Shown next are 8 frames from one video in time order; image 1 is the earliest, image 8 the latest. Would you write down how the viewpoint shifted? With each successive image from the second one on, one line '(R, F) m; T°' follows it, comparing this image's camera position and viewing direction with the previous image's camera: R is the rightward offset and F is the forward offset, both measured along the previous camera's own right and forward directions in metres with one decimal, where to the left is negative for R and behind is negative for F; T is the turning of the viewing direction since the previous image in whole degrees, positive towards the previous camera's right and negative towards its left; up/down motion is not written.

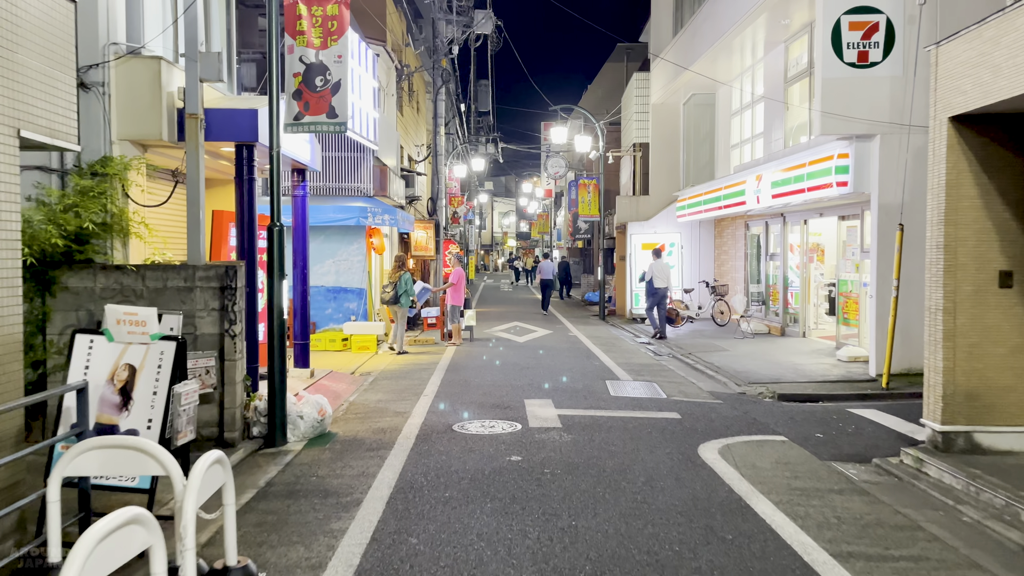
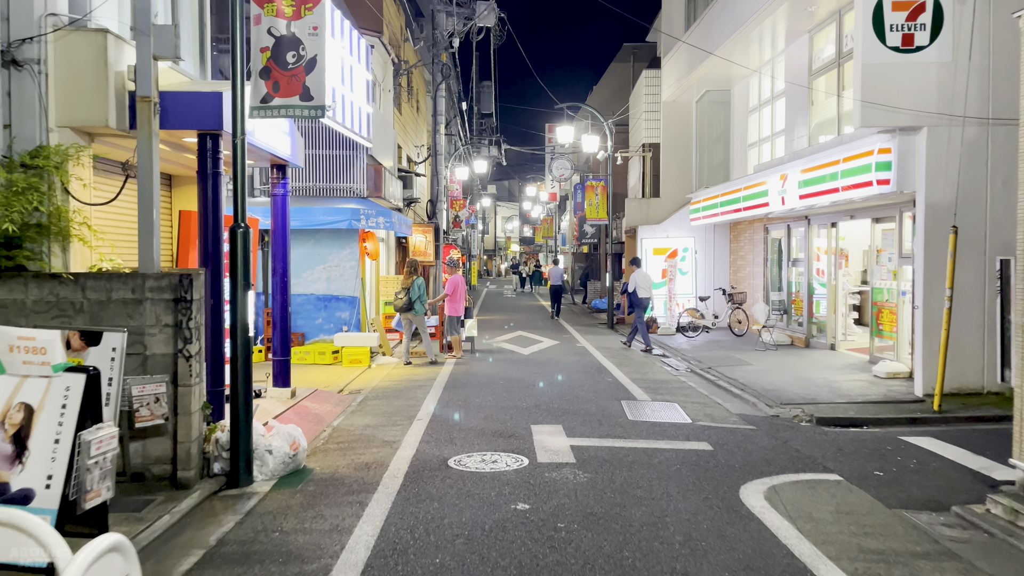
(0.0, +1.0) m; 0°
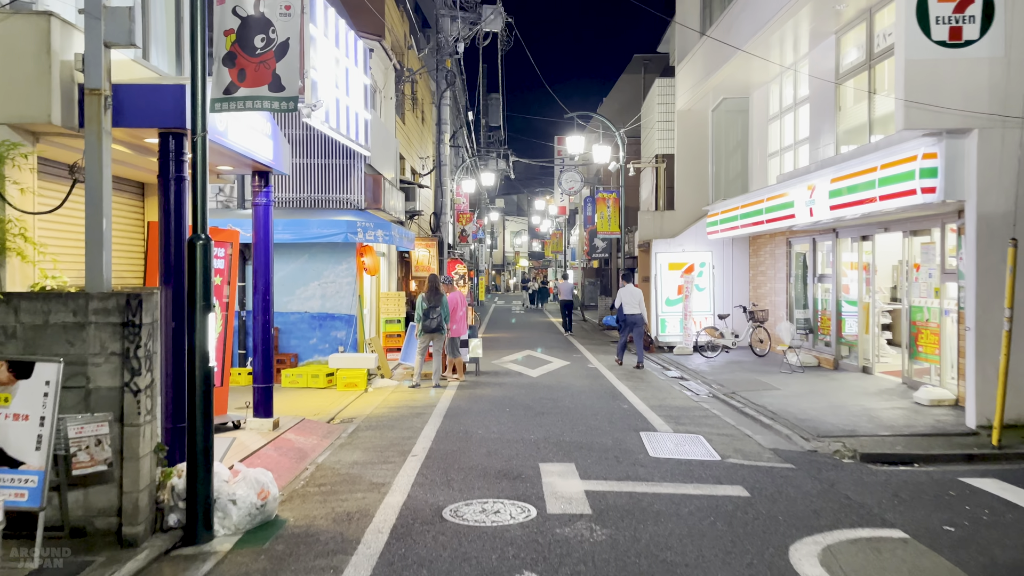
(0.0, +0.8) m; -1°
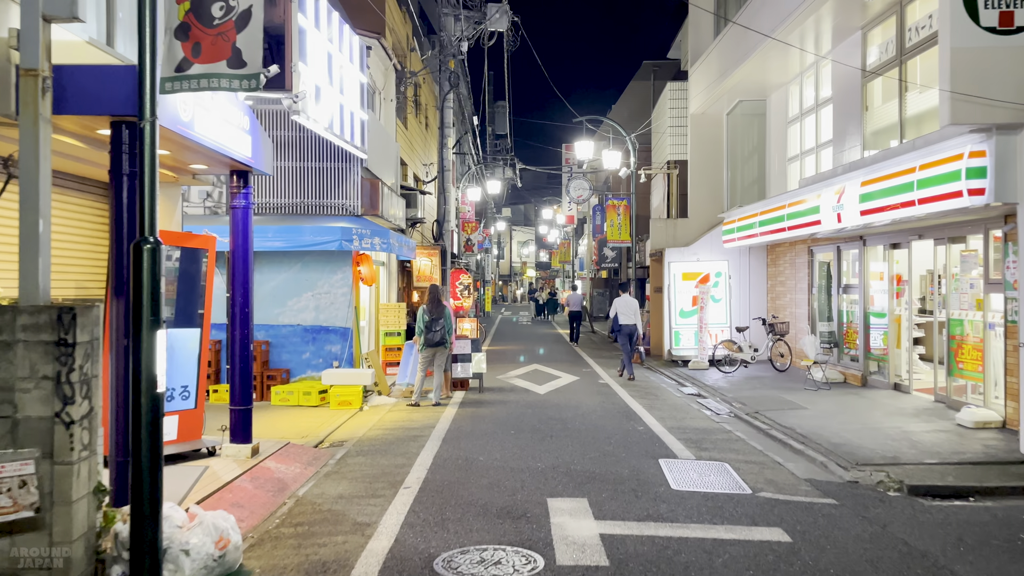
(0.0, +0.8) m; -1°
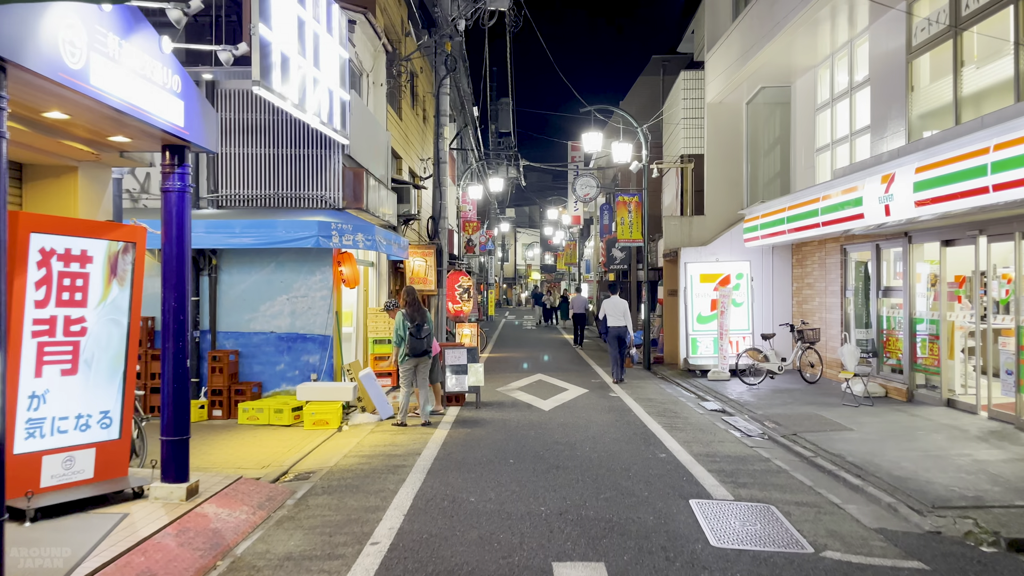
(+0.1, +1.3) m; 0°
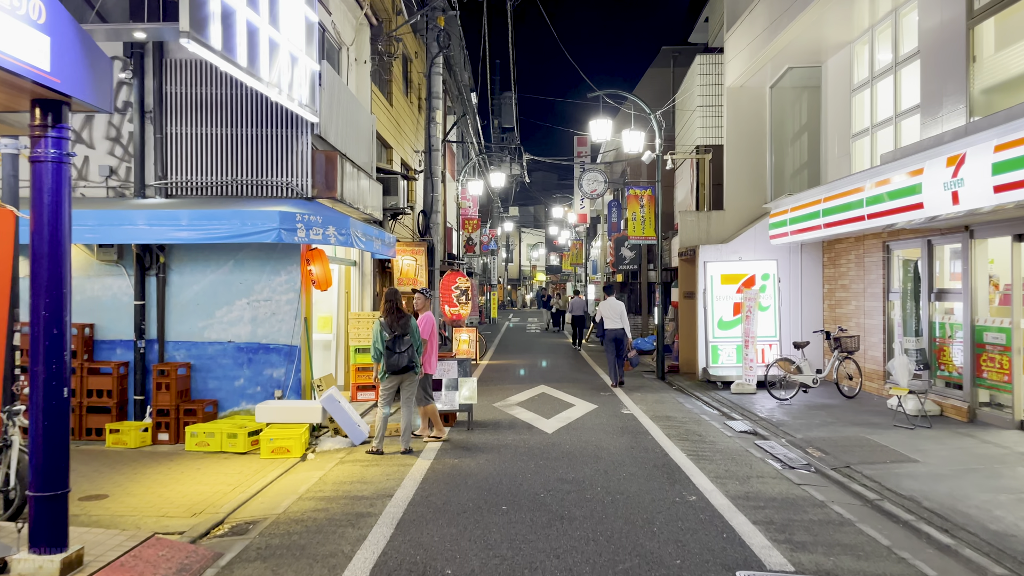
(+0.1, +1.5) m; 0°
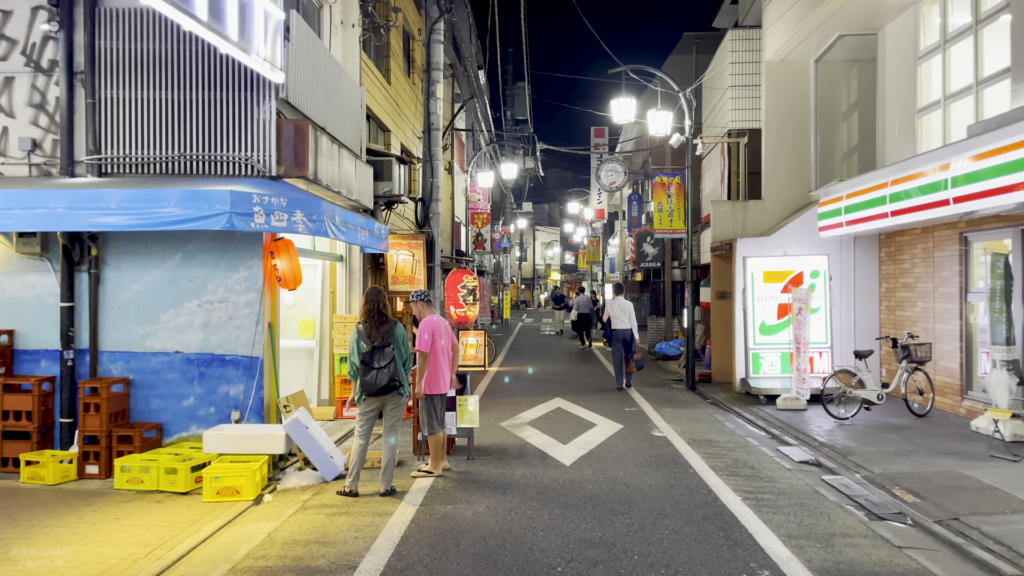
(0.0, +1.6) m; -1°
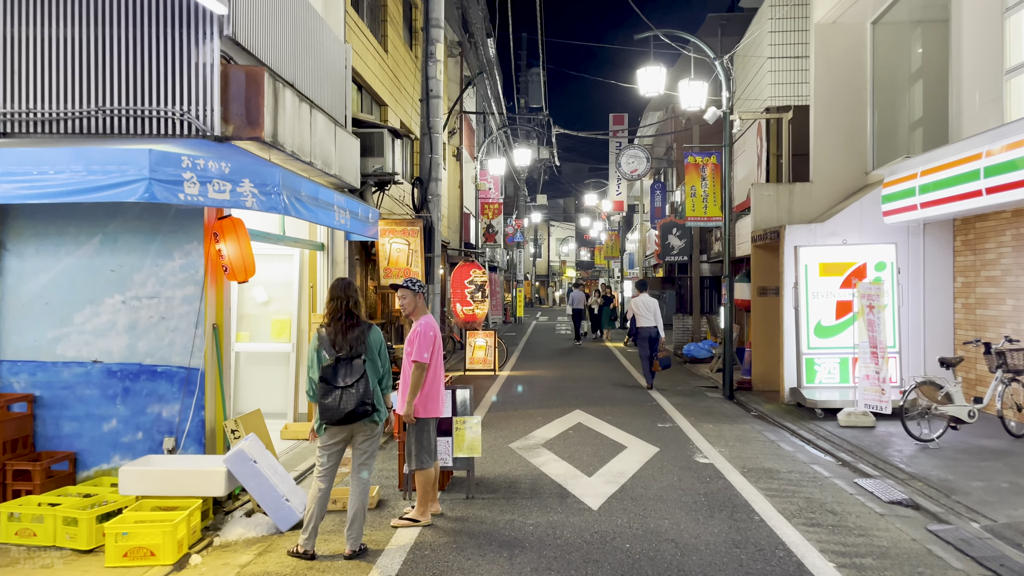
(0.0, +1.6) m; -1°
